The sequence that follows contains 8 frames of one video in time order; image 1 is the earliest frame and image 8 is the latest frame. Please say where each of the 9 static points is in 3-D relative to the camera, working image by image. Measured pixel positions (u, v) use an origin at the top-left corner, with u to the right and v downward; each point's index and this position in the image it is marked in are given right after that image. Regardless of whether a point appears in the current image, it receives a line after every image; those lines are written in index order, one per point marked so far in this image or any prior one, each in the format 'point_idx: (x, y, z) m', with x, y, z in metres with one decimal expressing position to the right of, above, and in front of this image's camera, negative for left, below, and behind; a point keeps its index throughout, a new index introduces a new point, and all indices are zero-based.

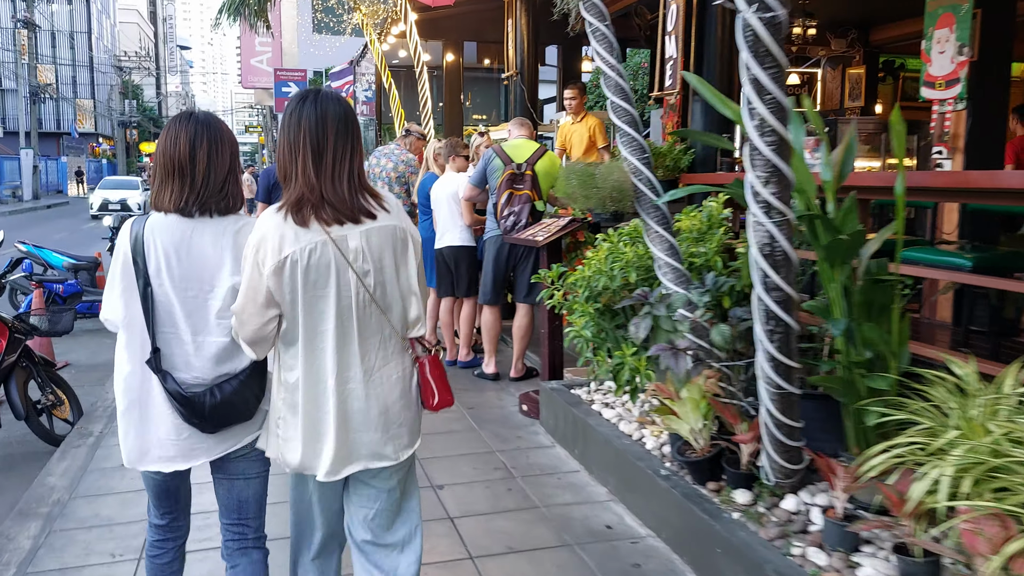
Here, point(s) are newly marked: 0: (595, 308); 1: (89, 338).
0: (+0.4, -0.1, +3.9) m
1: (-4.6, -0.6, +9.2) m
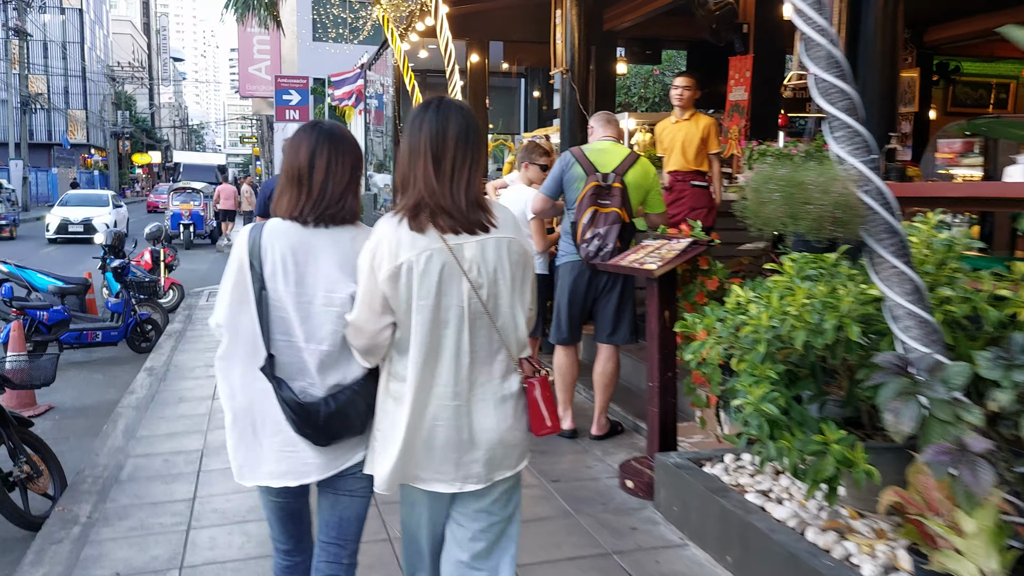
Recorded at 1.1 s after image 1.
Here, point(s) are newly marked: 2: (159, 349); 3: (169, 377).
0: (+0.9, -0.3, +2.8) m
1: (-4.2, -0.8, +8.0) m
2: (-3.4, -0.6, +8.2) m
3: (-2.8, -0.7, +6.9) m
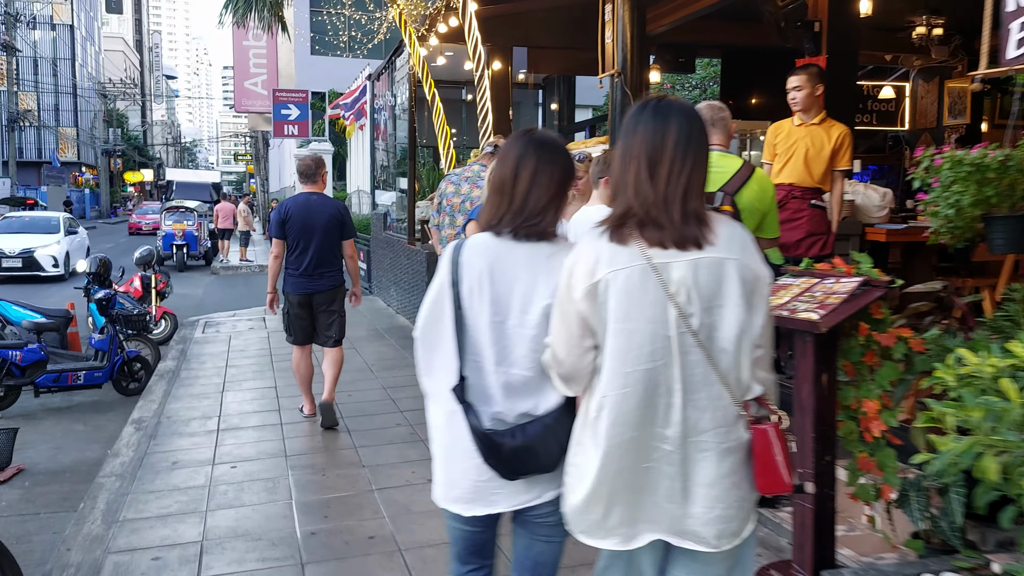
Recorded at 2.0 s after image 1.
0: (+1.3, -0.5, +1.8) m
1: (-3.8, -1.1, +7.0) m
2: (-3.1, -0.9, +7.2) m
3: (-2.5, -1.0, +5.9) m
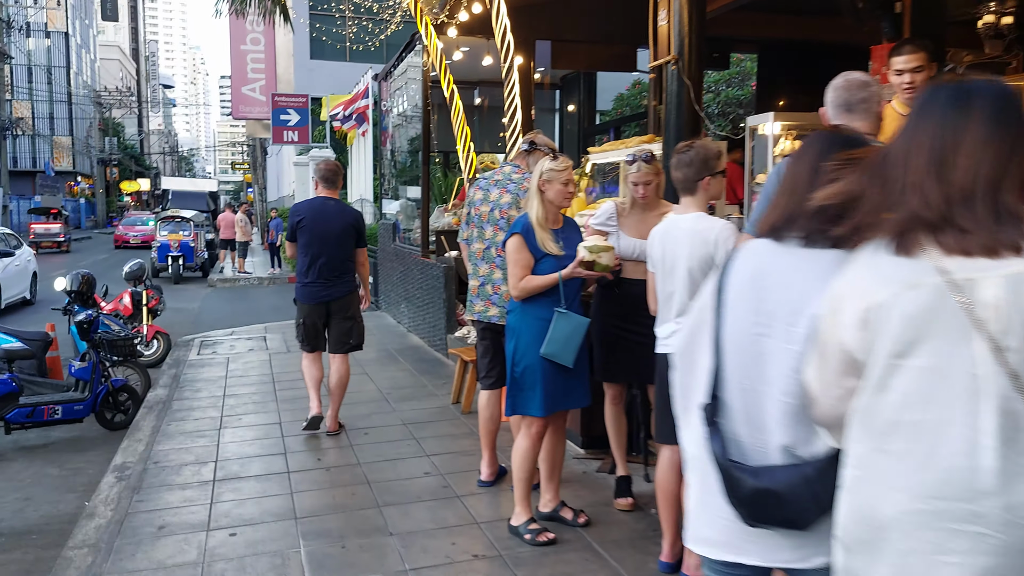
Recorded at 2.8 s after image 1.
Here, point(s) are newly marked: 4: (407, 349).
0: (+1.6, -0.6, +0.9) m
1: (-3.6, -1.3, +6.1) m
2: (-2.8, -1.1, +6.3) m
3: (-2.2, -1.2, +5.0) m
4: (-1.2, -0.7, +9.5) m
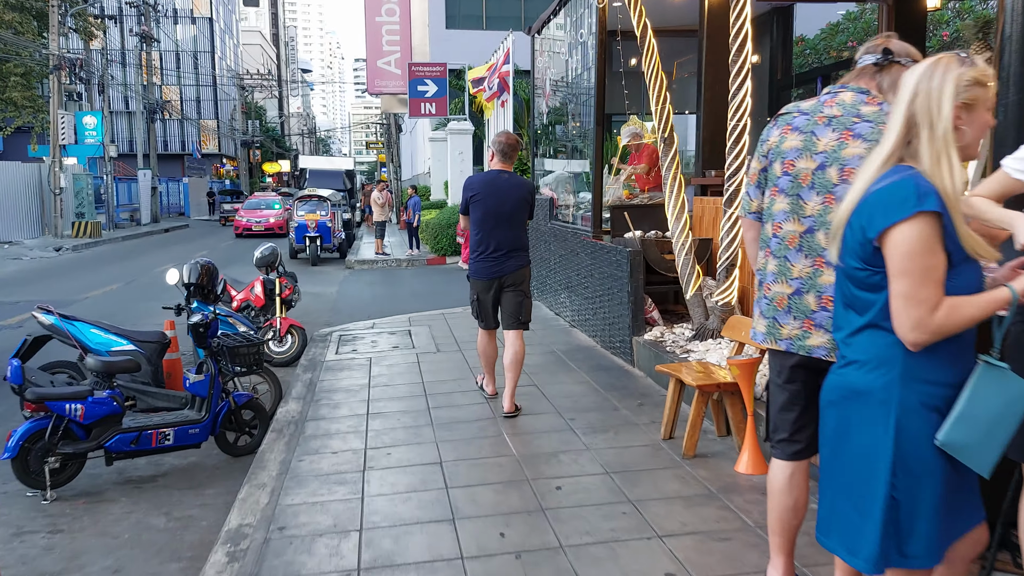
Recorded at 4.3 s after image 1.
0: (+2.0, -0.7, -1.1) m
1: (-2.2, -1.3, +4.8) m
2: (-1.5, -1.0, +4.9) m
3: (-1.0, -1.2, +3.5) m
4: (+0.6, -0.6, +7.8) m
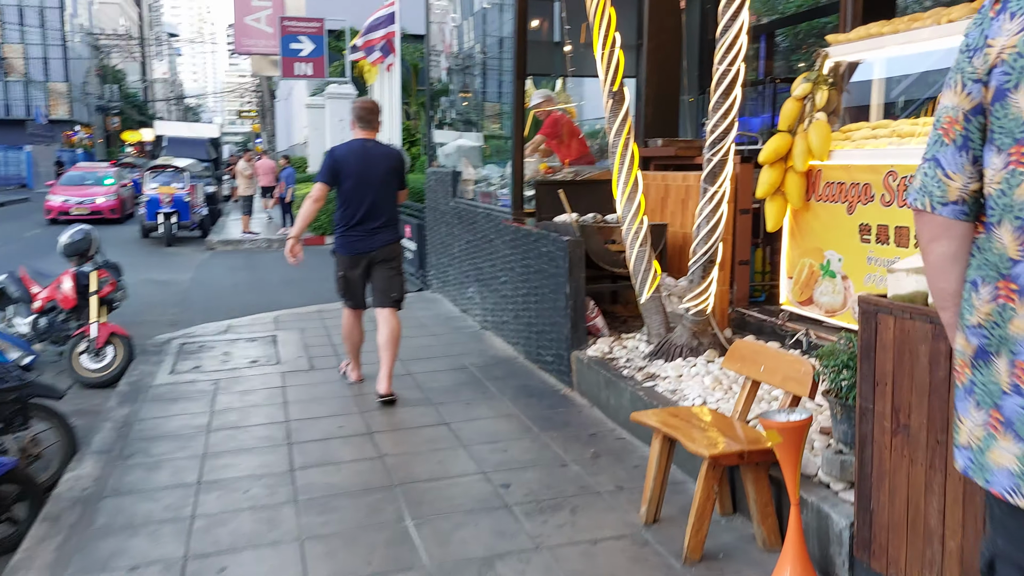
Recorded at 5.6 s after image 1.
0: (+2.5, -0.9, -2.5) m
1: (-2.5, -1.3, +2.8) m
2: (-1.8, -1.1, +2.9) m
3: (-1.2, -1.3, +1.6) m
4: (-0.1, -0.6, +6.1) m
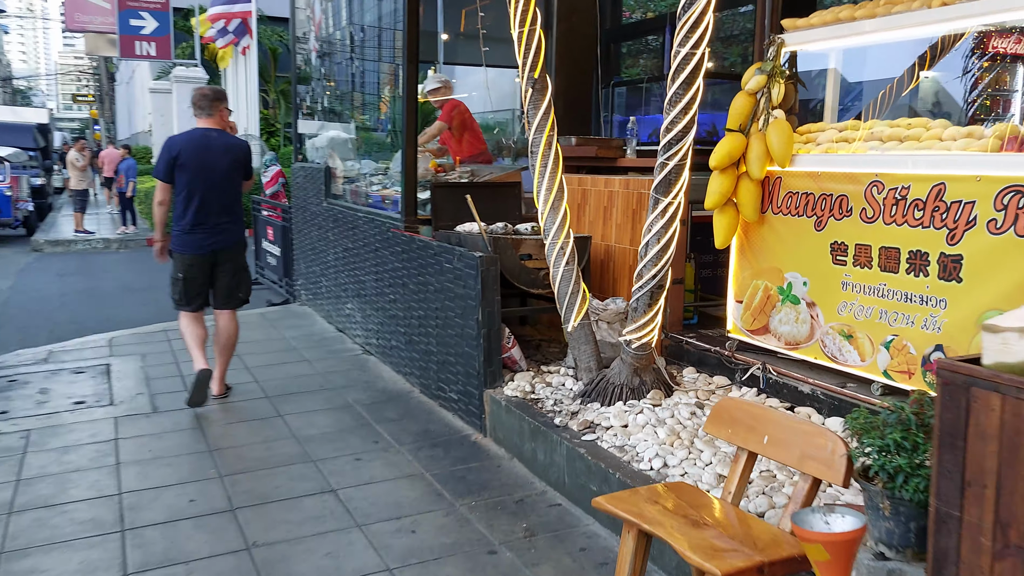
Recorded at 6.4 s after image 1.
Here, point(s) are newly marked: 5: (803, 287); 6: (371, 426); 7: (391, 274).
0: (+3.2, -1.1, -2.9) m
1: (-2.6, -1.5, +1.5) m
2: (-1.9, -1.3, +1.7) m
3: (-1.1, -1.5, +0.6) m
4: (-0.8, -0.7, +5.1) m
5: (+1.3, 0.0, +3.9) m
6: (-0.8, -0.8, +4.8) m
7: (-0.8, +0.1, +5.8) m
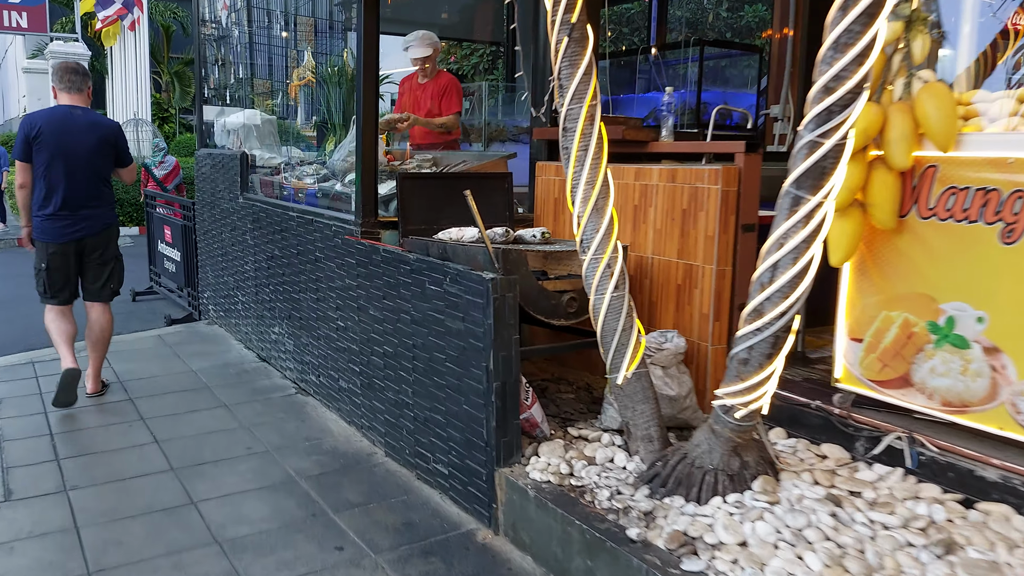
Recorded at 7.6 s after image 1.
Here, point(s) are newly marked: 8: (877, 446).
0: (+4.1, -1.2, -3.8) m
1: (-2.2, -1.7, -0.1) m
2: (-1.5, -1.5, +0.2) m
3: (-0.5, -1.6, -0.8) m
4: (-0.8, -0.8, +3.7) m
5: (+1.5, -0.1, +2.7) m
6: (-0.7, -0.9, +3.4) m
7: (-0.9, 0.0, +4.4) m
8: (+1.3, -0.5, +2.9) m
